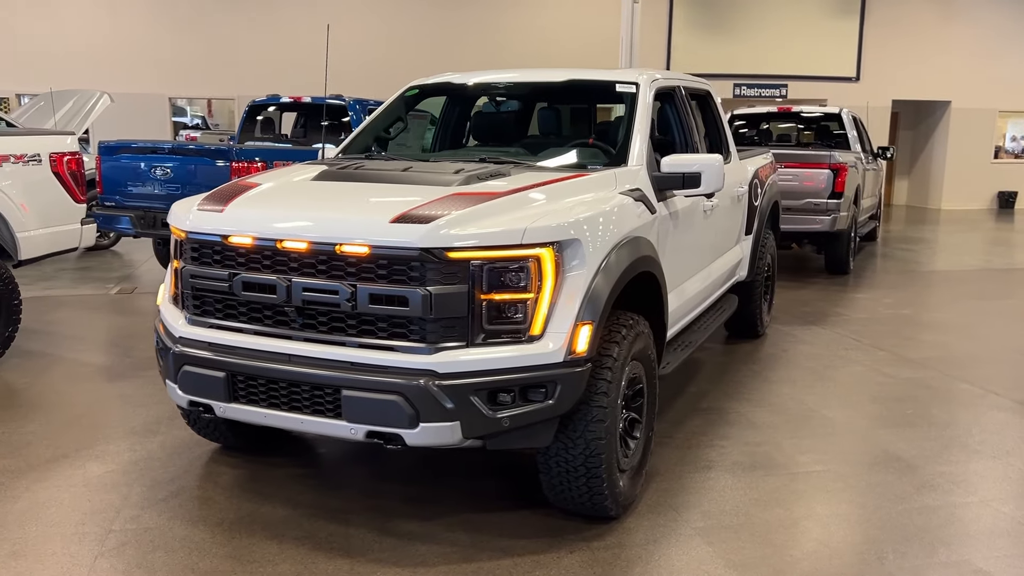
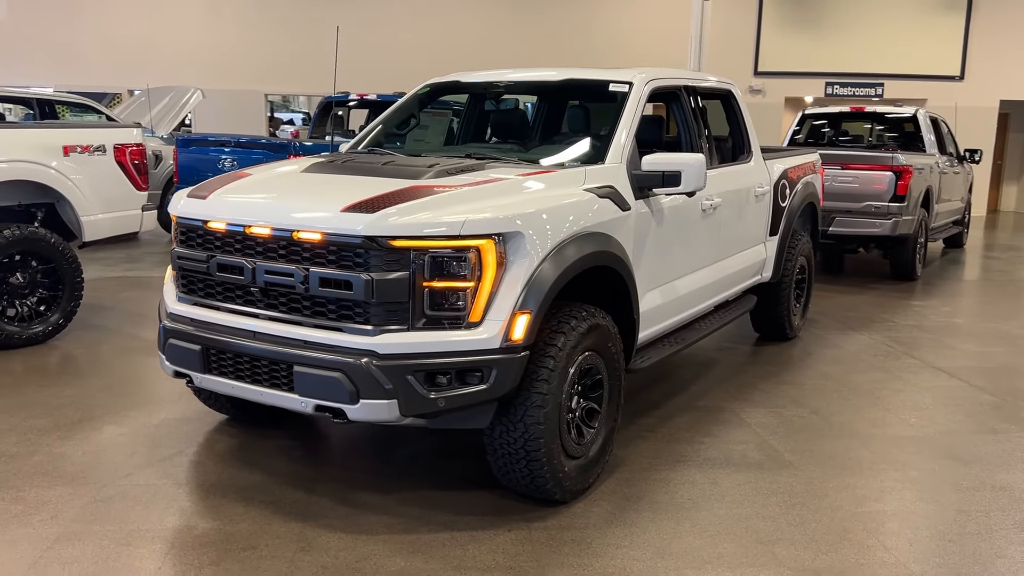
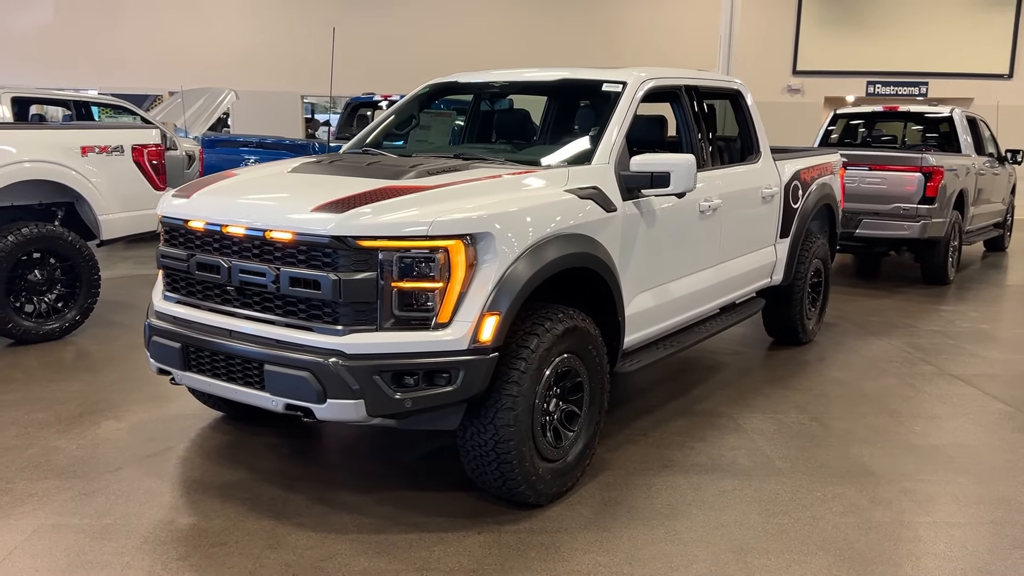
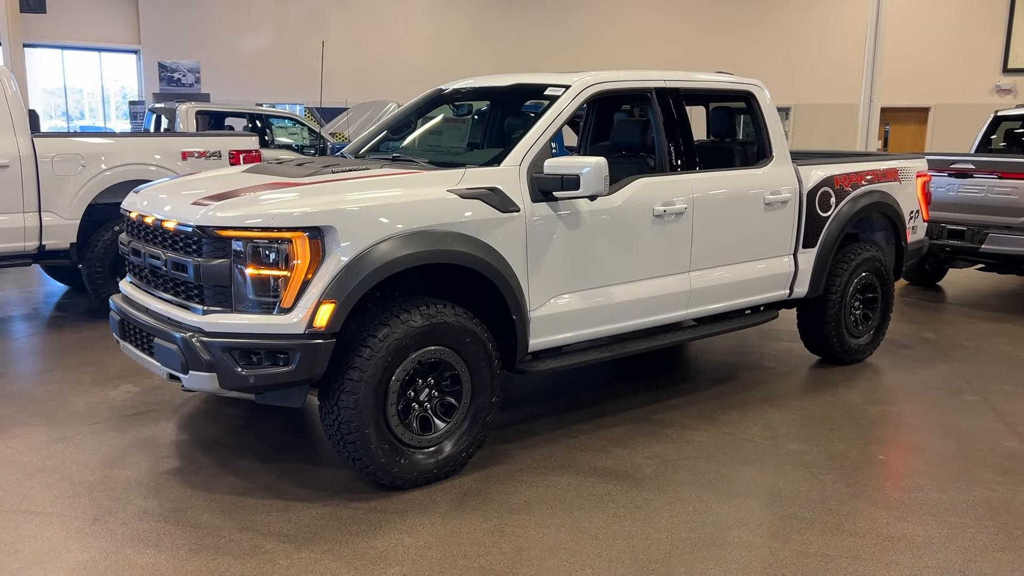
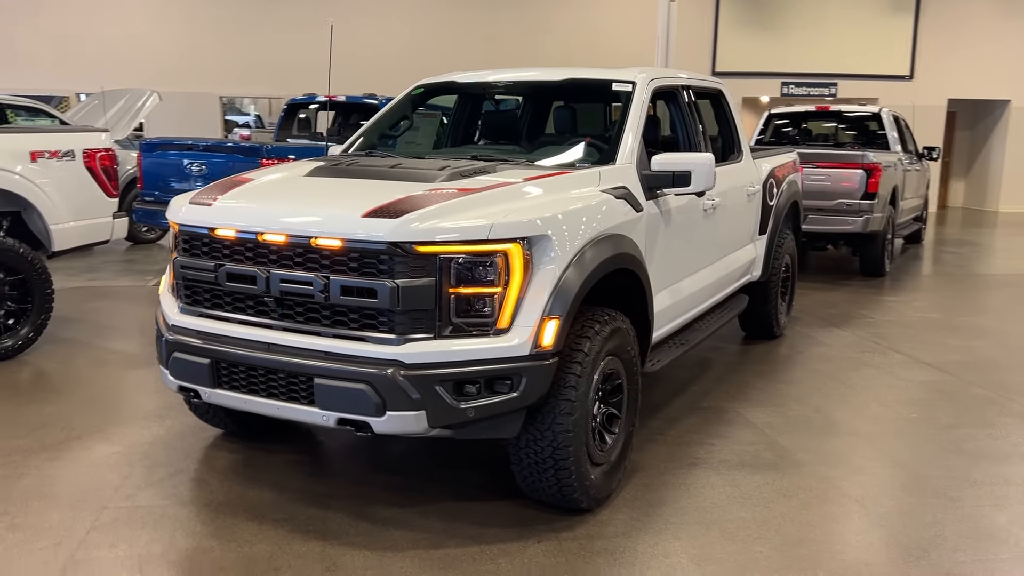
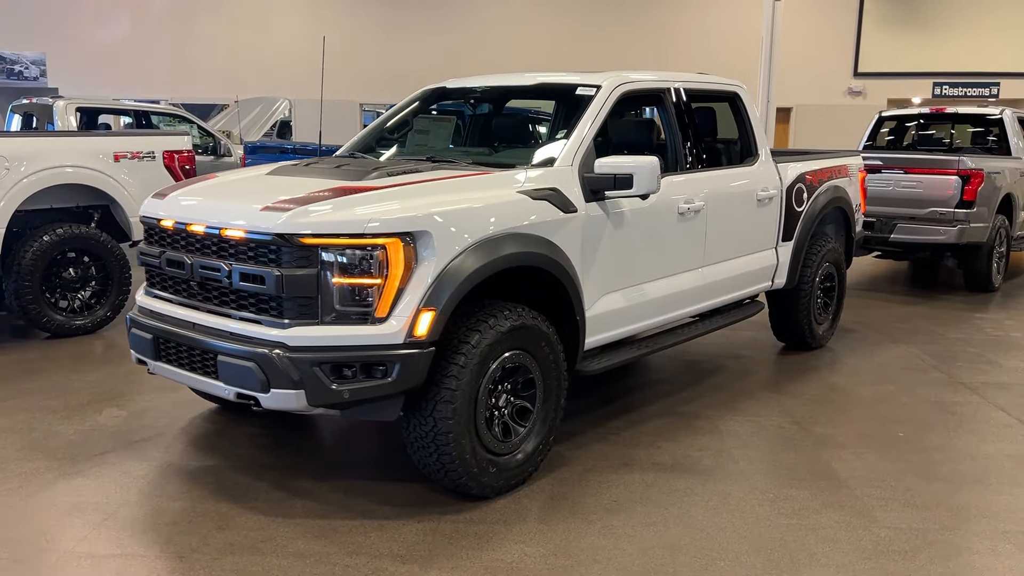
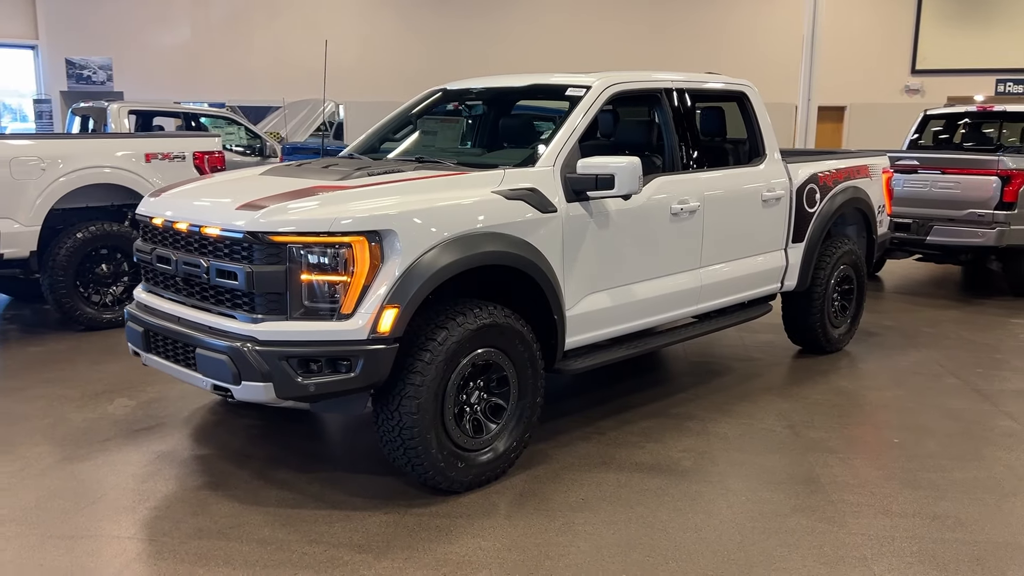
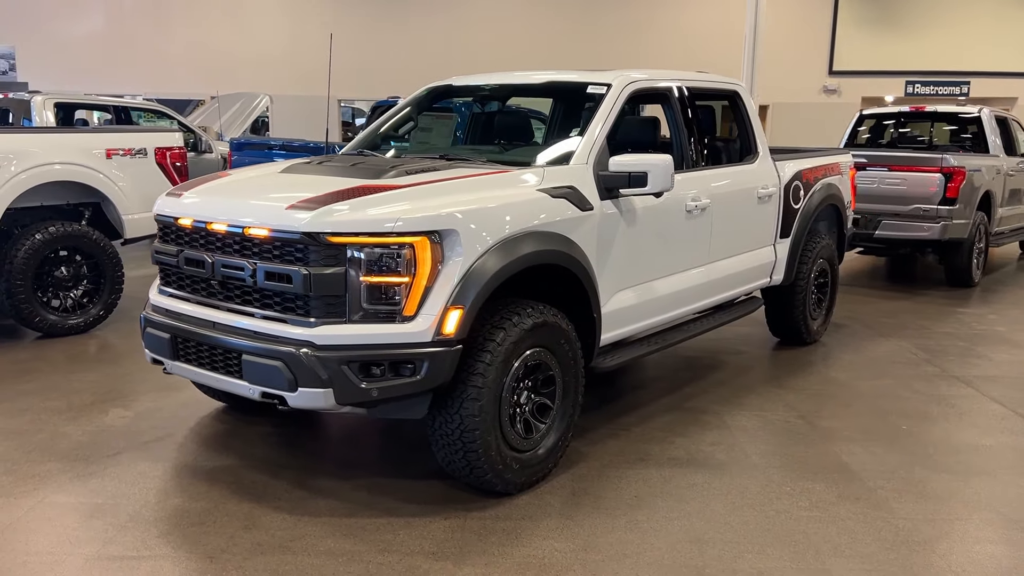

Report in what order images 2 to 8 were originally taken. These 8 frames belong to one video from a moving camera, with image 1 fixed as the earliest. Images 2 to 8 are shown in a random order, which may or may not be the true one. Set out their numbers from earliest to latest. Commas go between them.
5, 2, 3, 8, 6, 7, 4
